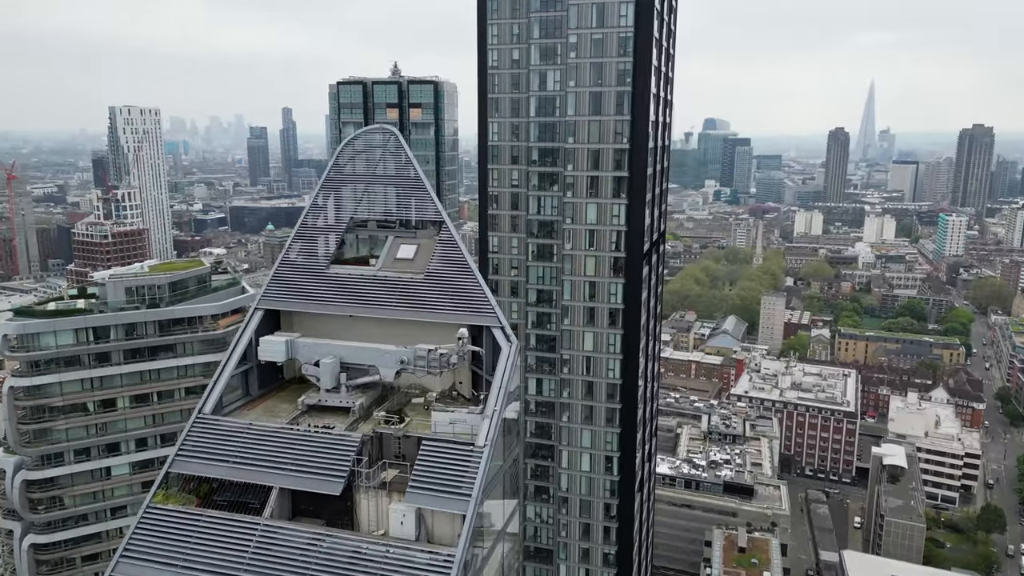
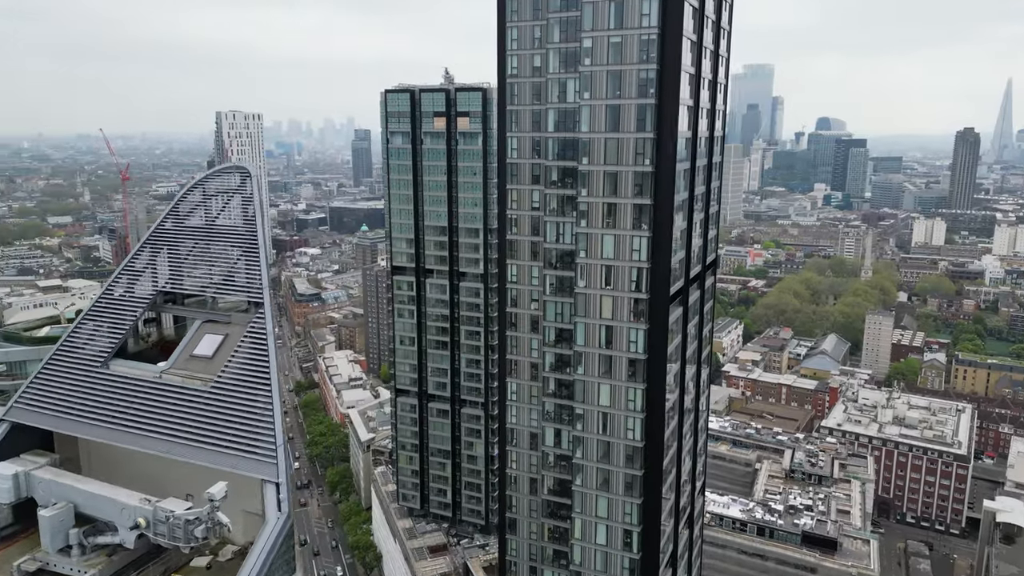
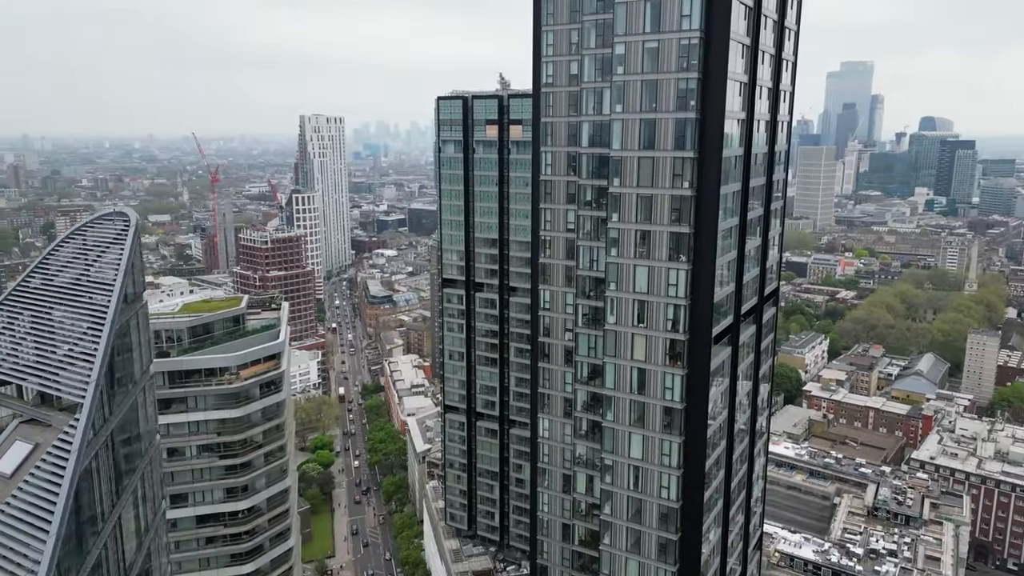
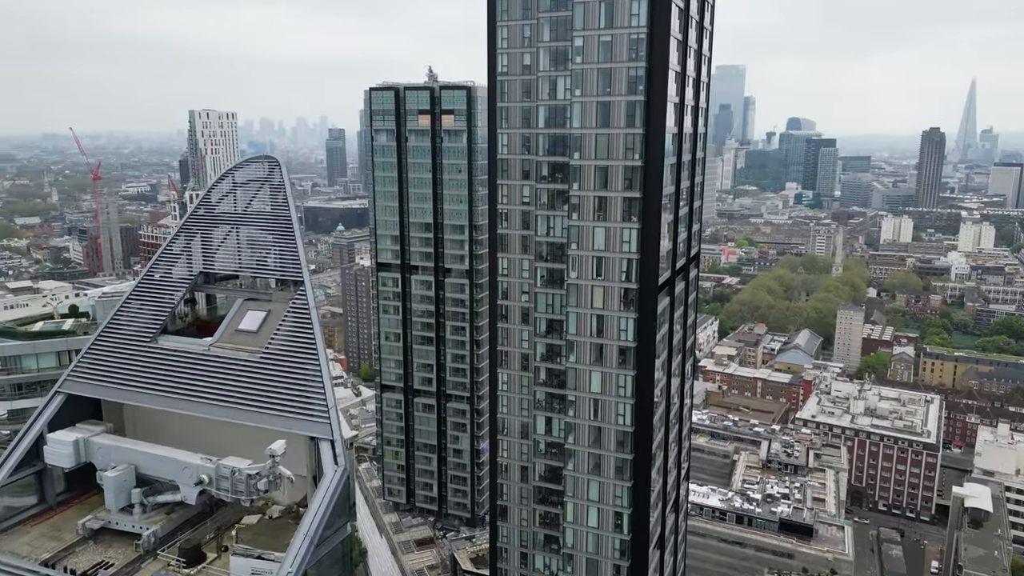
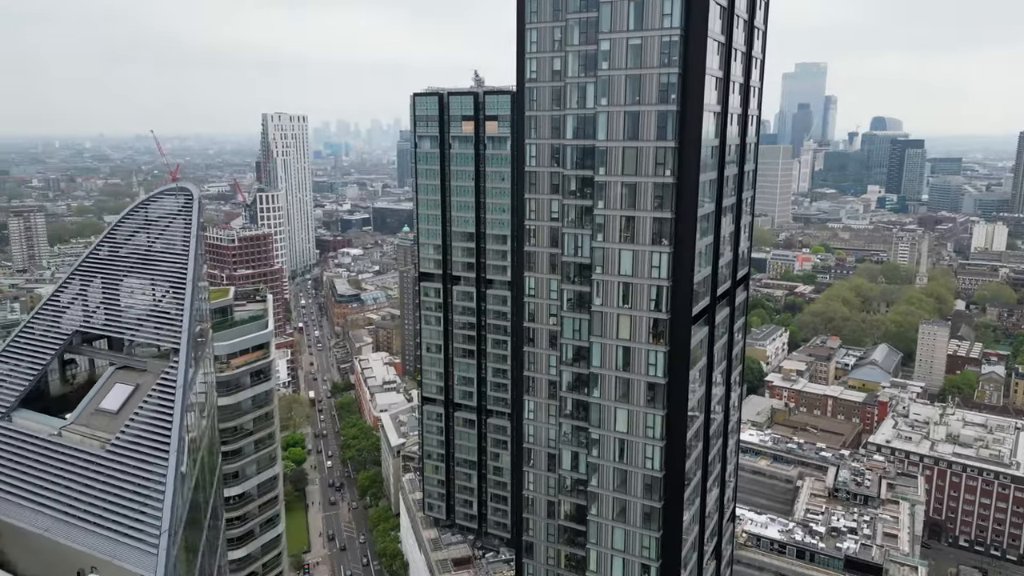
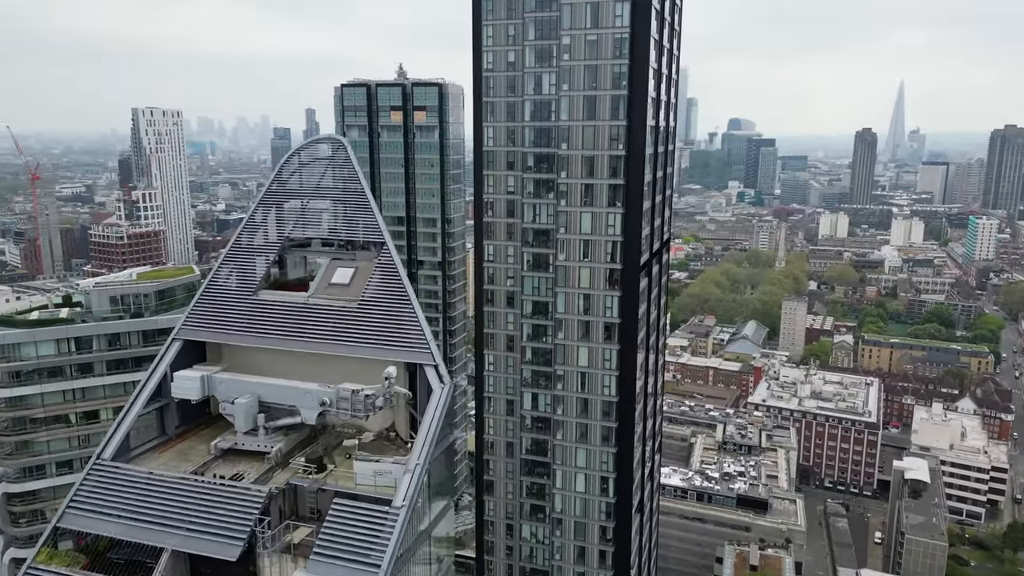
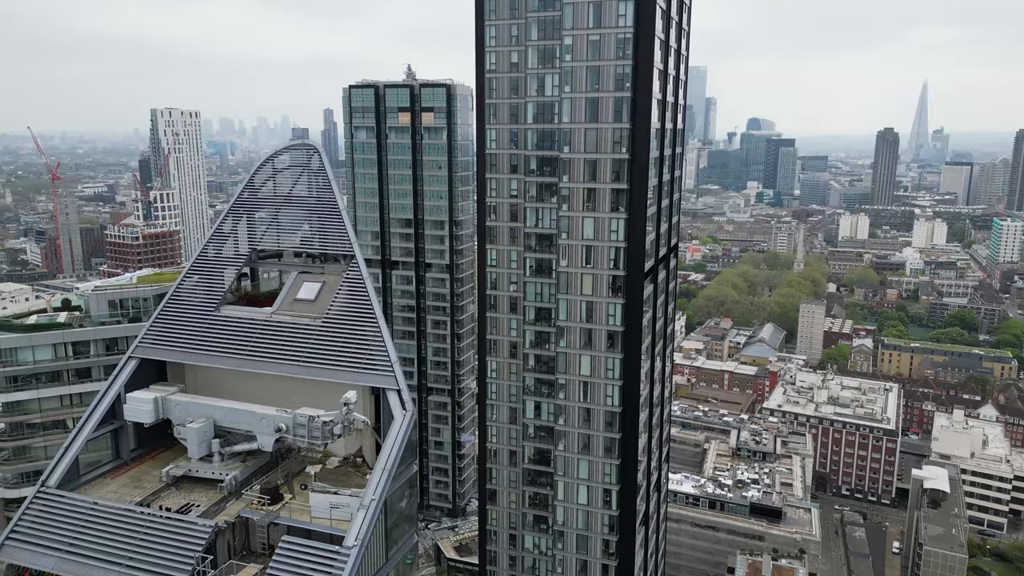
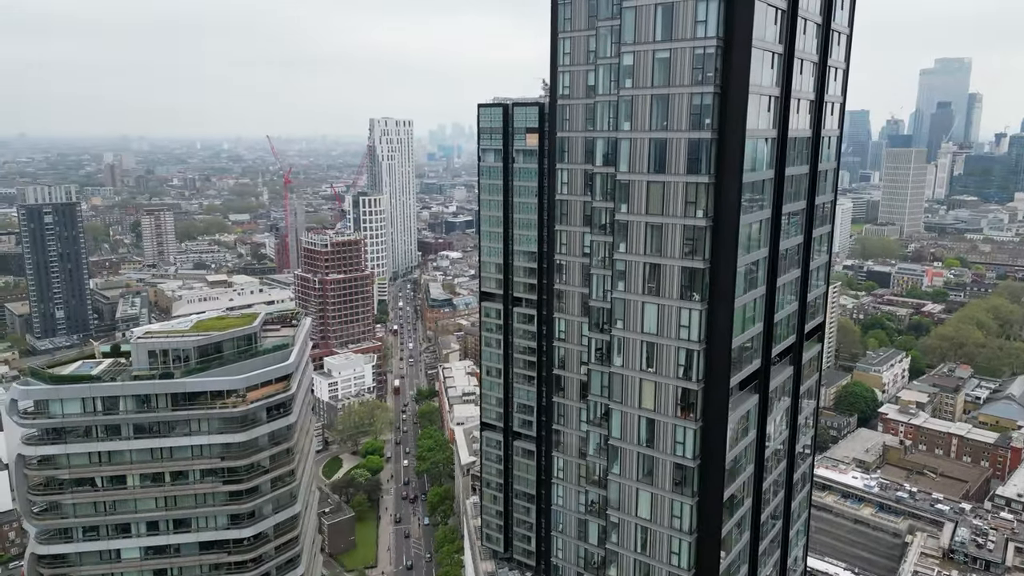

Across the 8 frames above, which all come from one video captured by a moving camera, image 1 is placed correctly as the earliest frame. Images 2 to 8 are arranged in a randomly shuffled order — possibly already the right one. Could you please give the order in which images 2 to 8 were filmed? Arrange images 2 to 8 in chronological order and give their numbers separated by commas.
6, 7, 4, 2, 5, 3, 8
